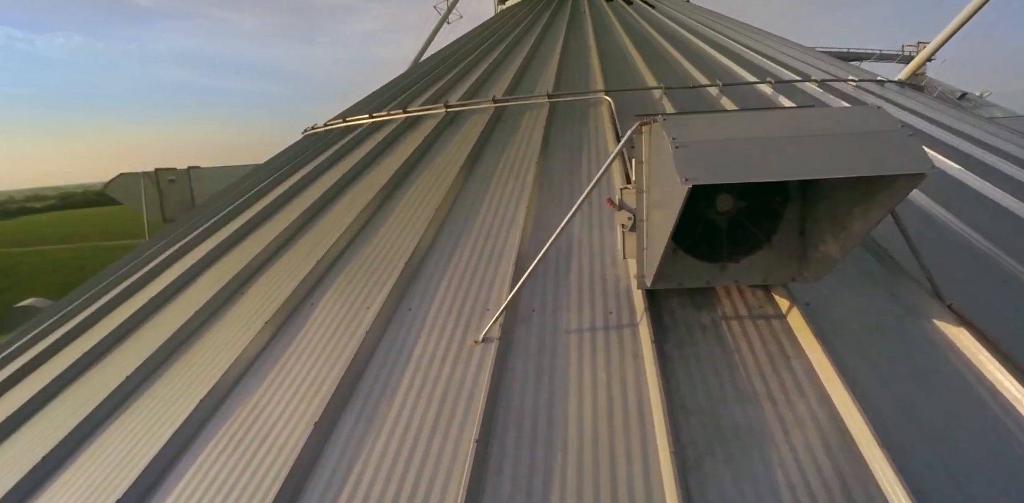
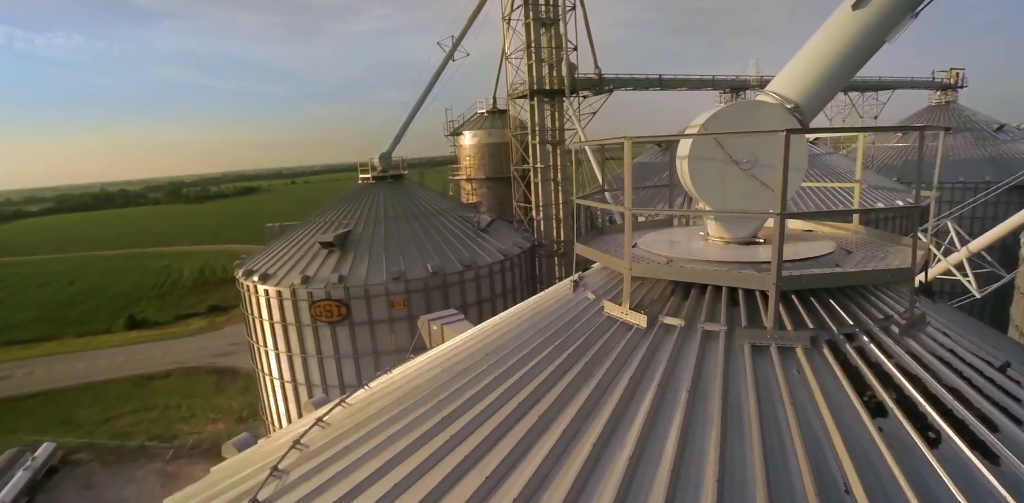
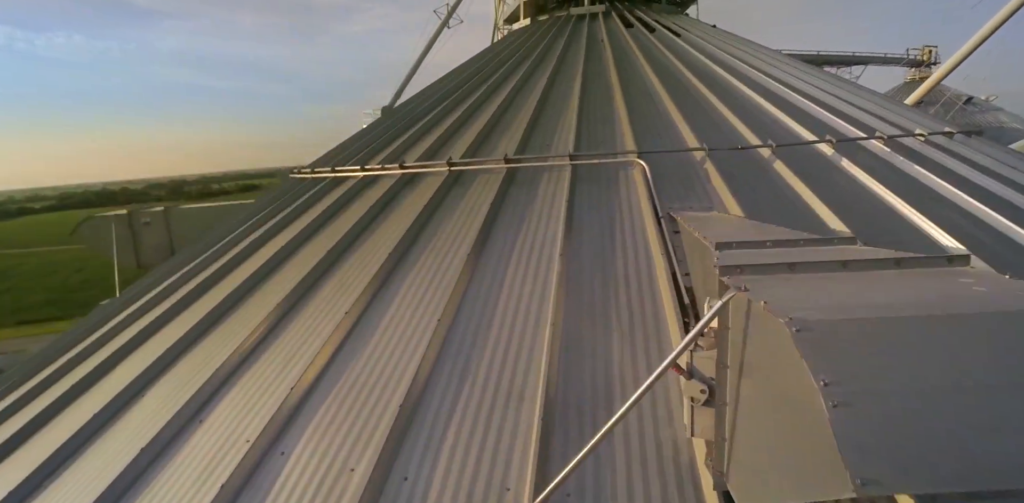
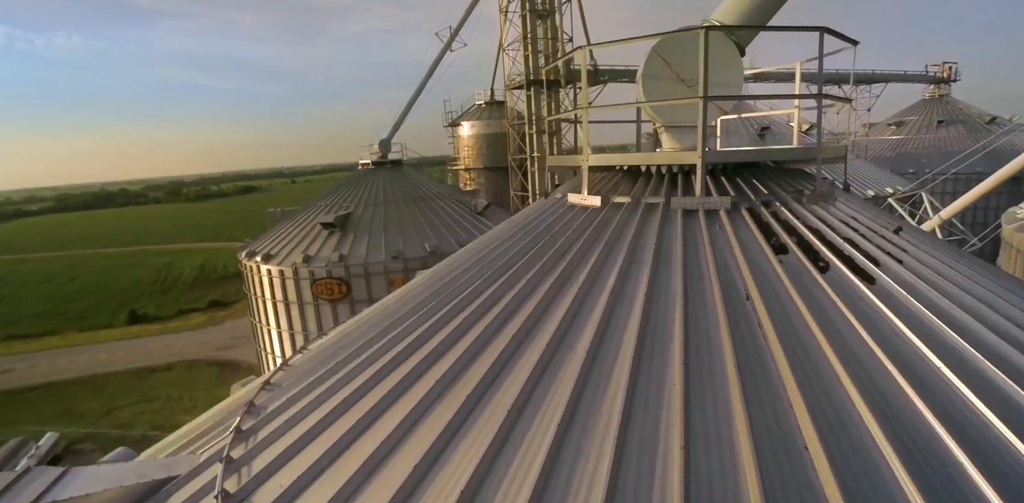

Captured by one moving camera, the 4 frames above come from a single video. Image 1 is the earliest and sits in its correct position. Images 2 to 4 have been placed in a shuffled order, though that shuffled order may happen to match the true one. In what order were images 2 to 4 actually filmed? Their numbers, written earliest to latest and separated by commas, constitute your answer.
3, 4, 2
